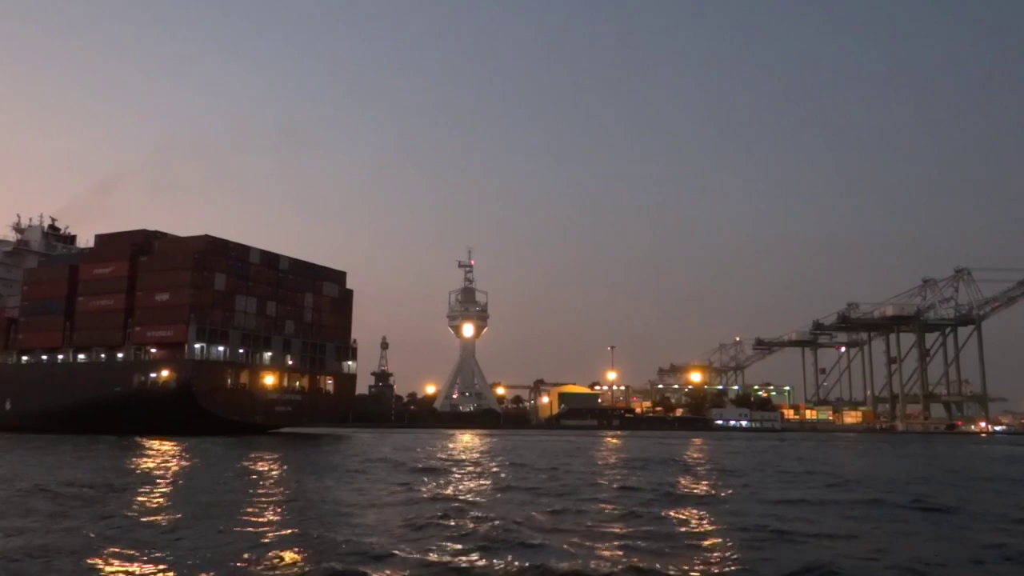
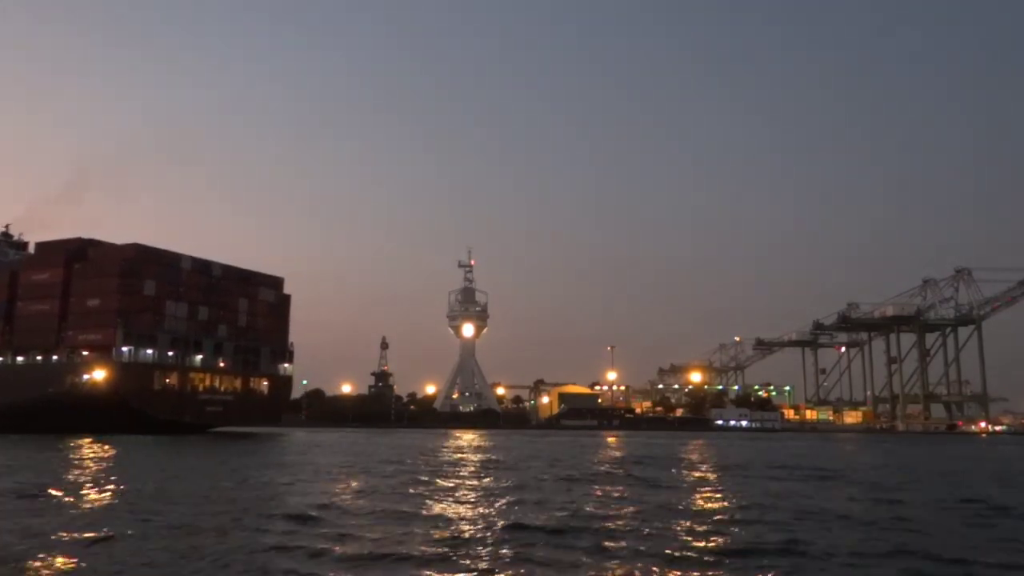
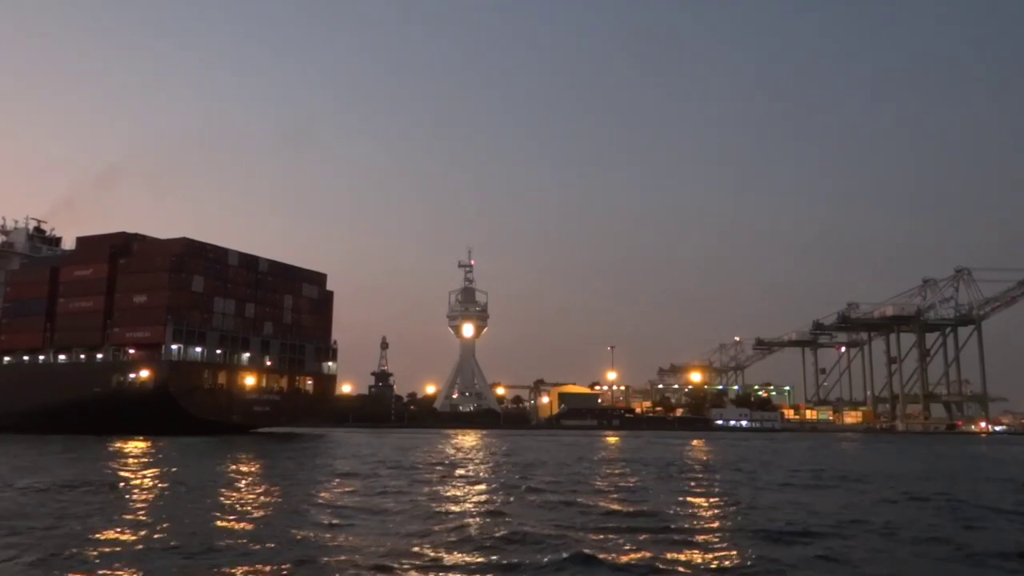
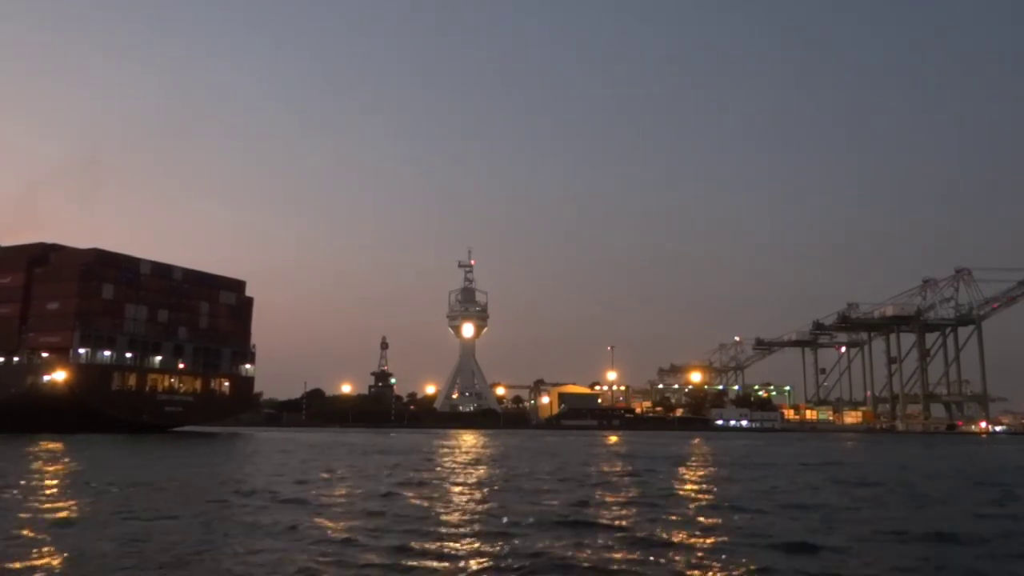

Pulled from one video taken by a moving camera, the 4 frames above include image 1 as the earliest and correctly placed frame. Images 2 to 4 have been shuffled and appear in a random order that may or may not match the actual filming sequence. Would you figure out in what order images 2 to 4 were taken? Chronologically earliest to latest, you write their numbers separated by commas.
3, 2, 4
